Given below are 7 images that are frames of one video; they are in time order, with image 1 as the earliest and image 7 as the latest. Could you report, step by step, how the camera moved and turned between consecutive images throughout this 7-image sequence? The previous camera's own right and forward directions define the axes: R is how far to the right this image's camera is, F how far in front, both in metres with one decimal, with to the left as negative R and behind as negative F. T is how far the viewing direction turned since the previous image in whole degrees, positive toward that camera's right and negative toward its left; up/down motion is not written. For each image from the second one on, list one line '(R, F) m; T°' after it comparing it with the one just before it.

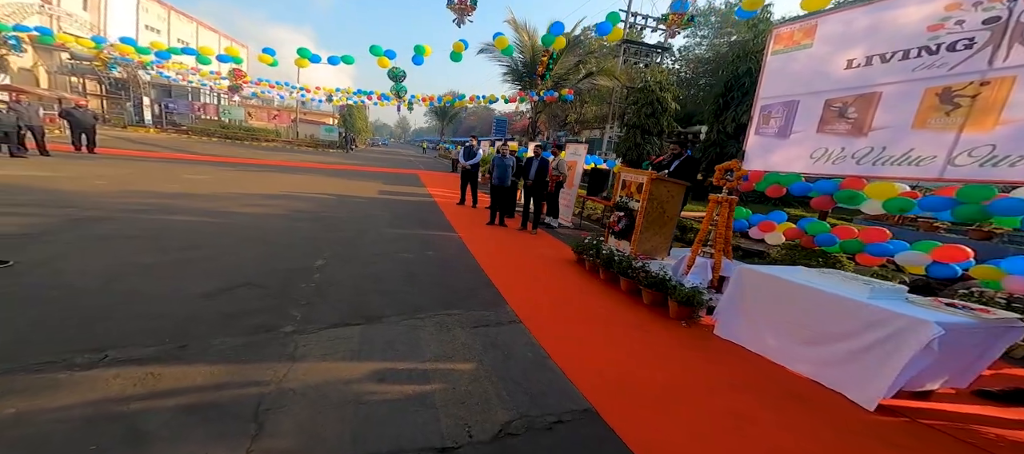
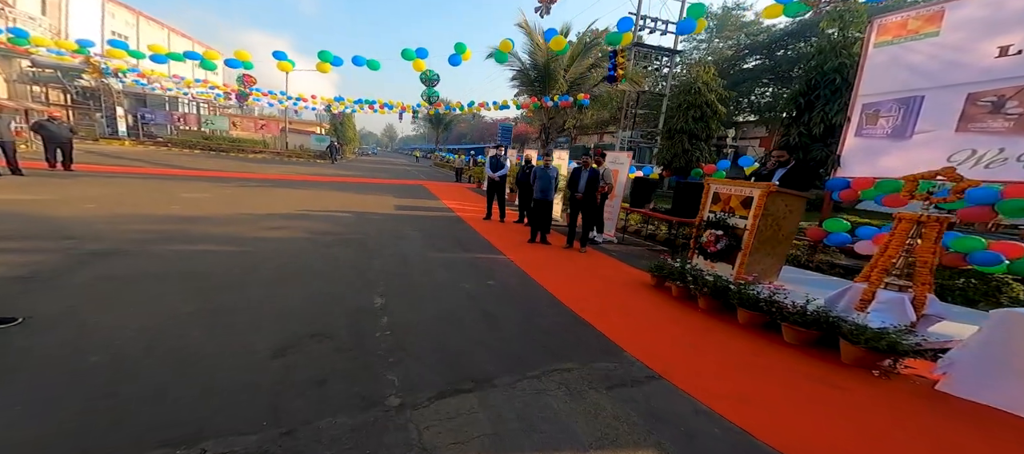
(-0.9, +0.5) m; +2°
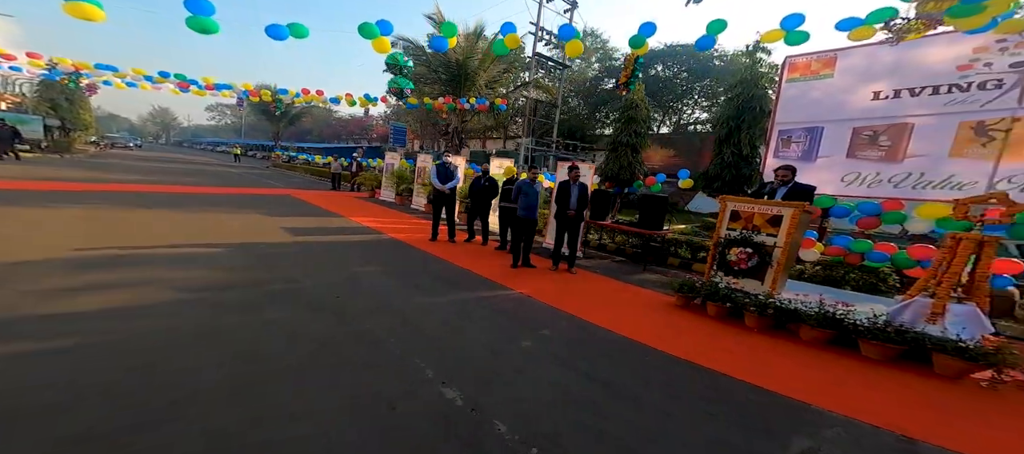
(-1.9, +1.1) m; +26°
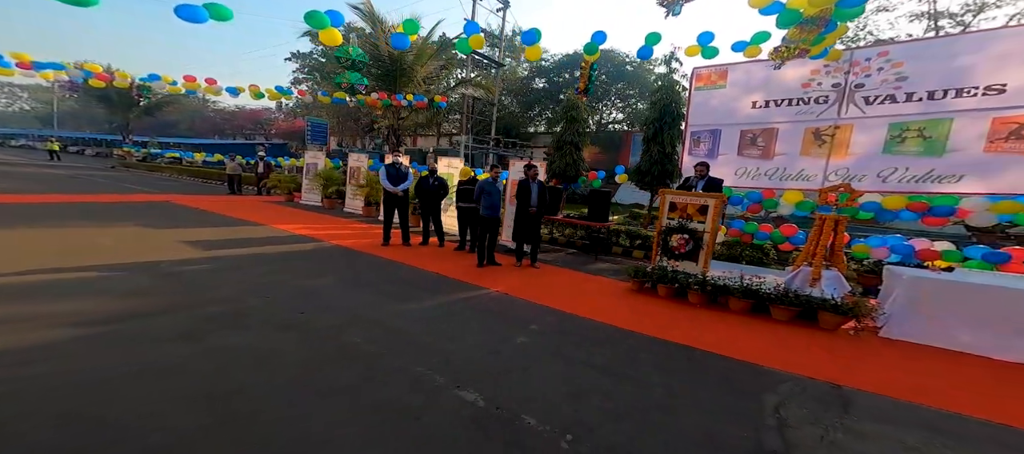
(-0.8, 0.0) m; +14°
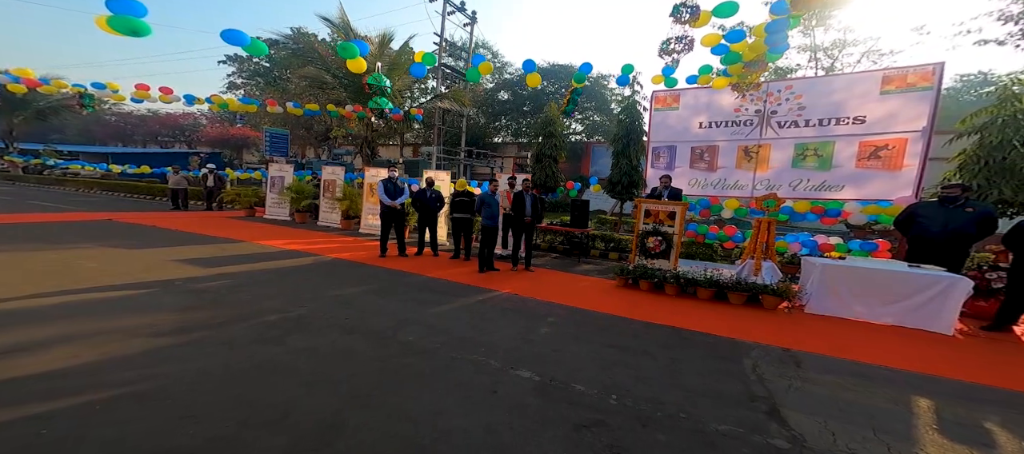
(-0.9, -0.5) m; +9°
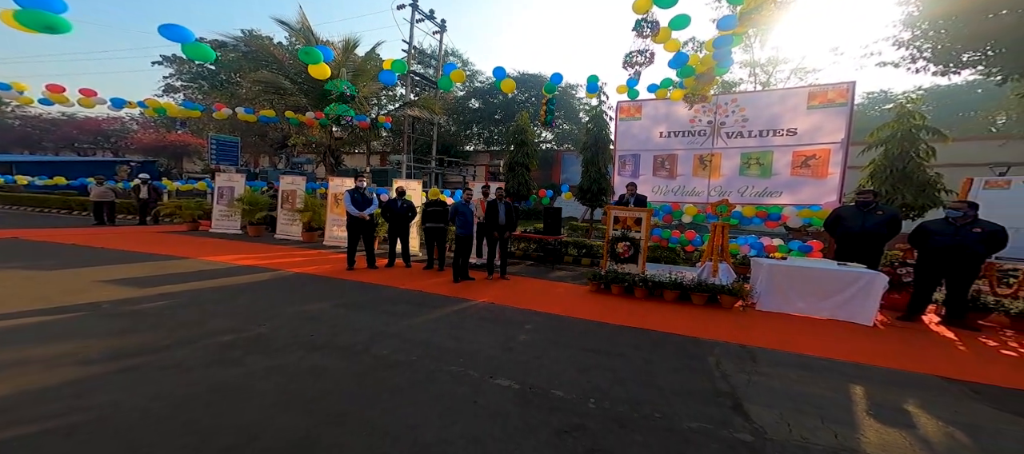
(-0.1, -0.1) m; +5°
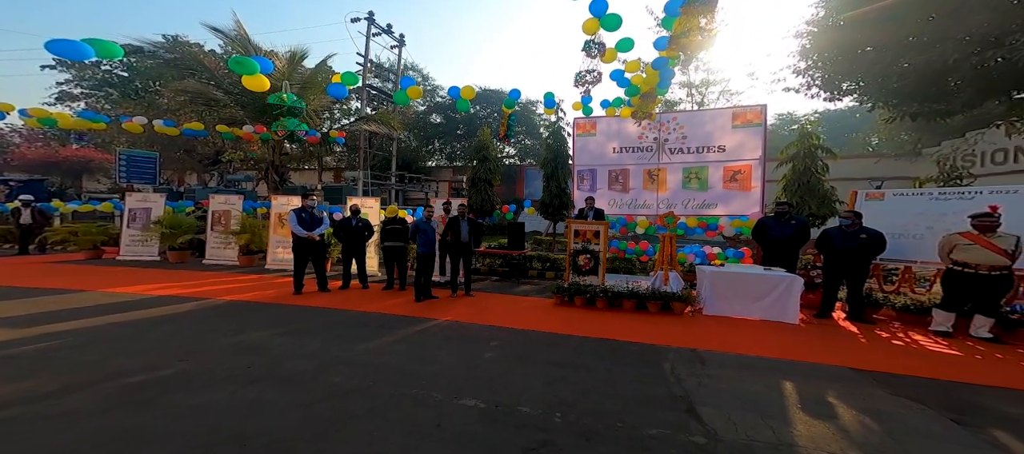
(0.0, -0.1) m; +5°
